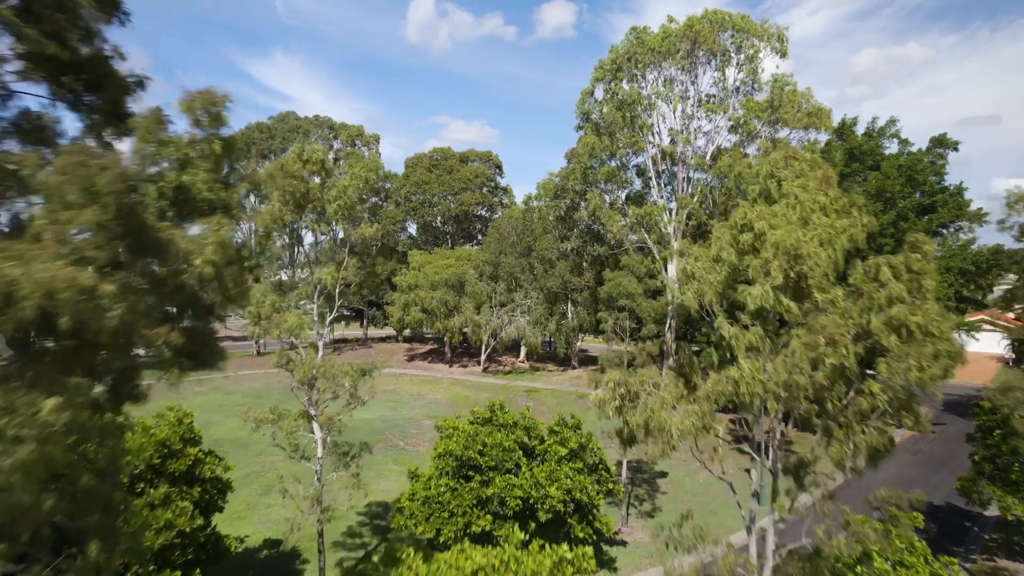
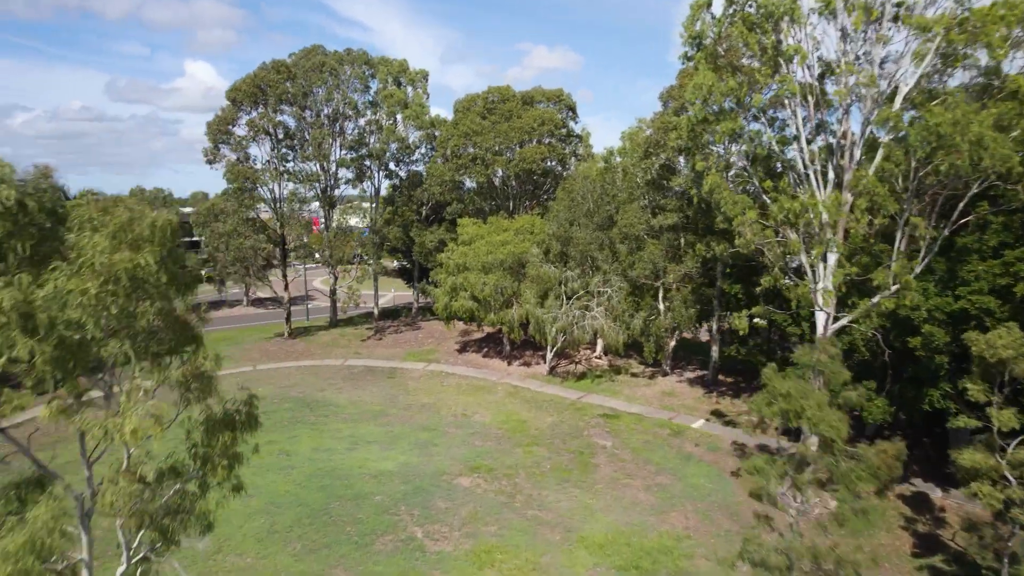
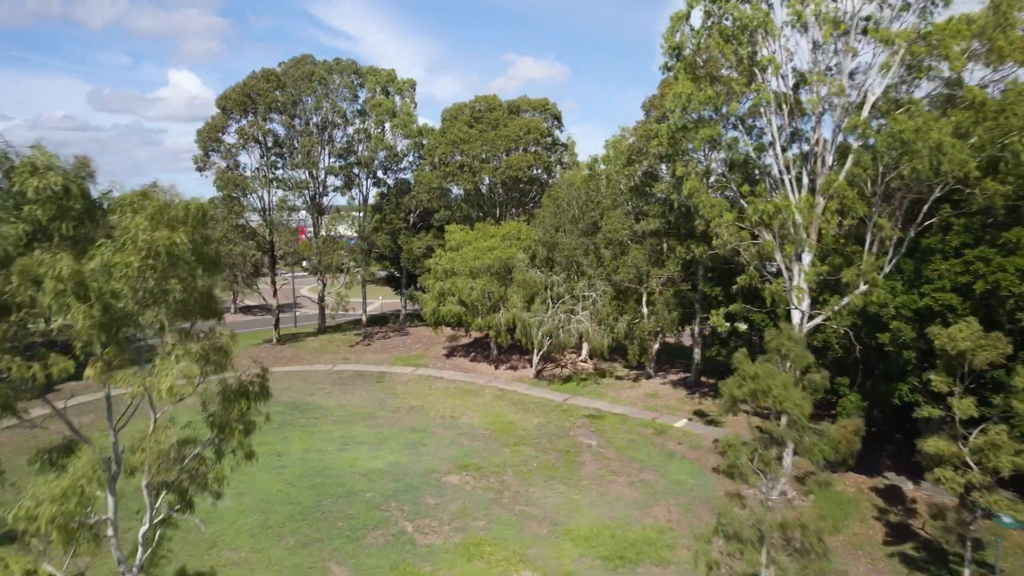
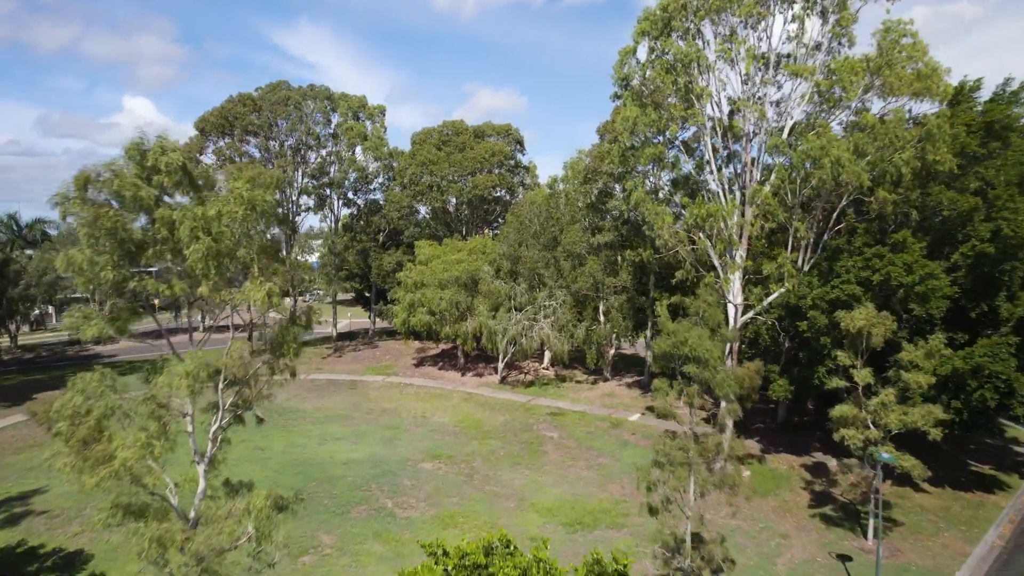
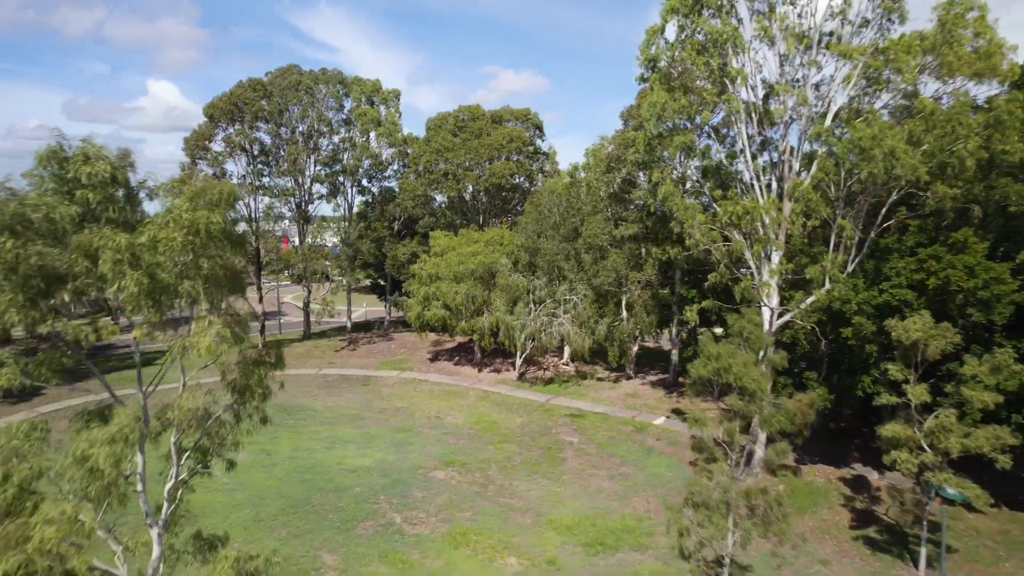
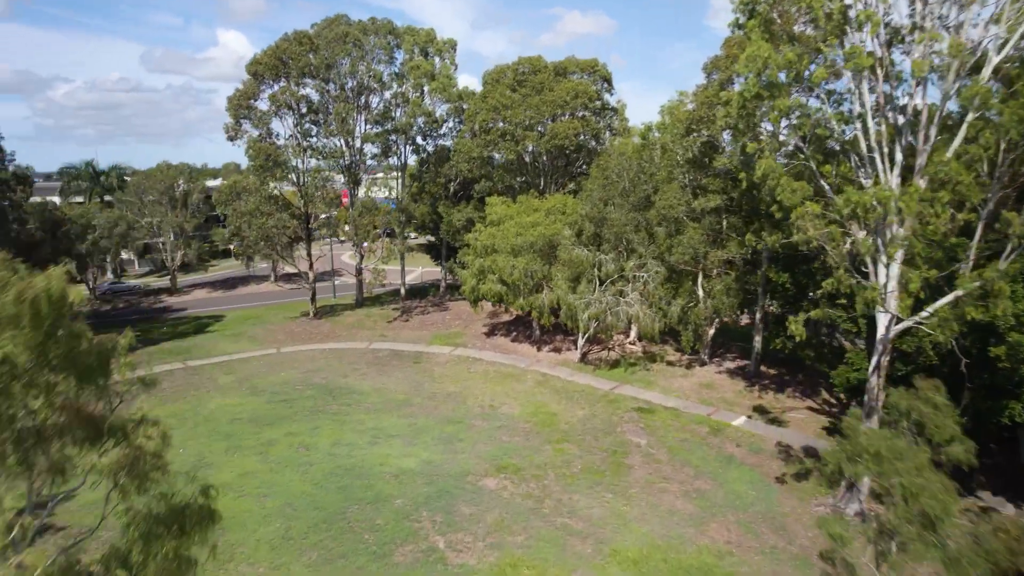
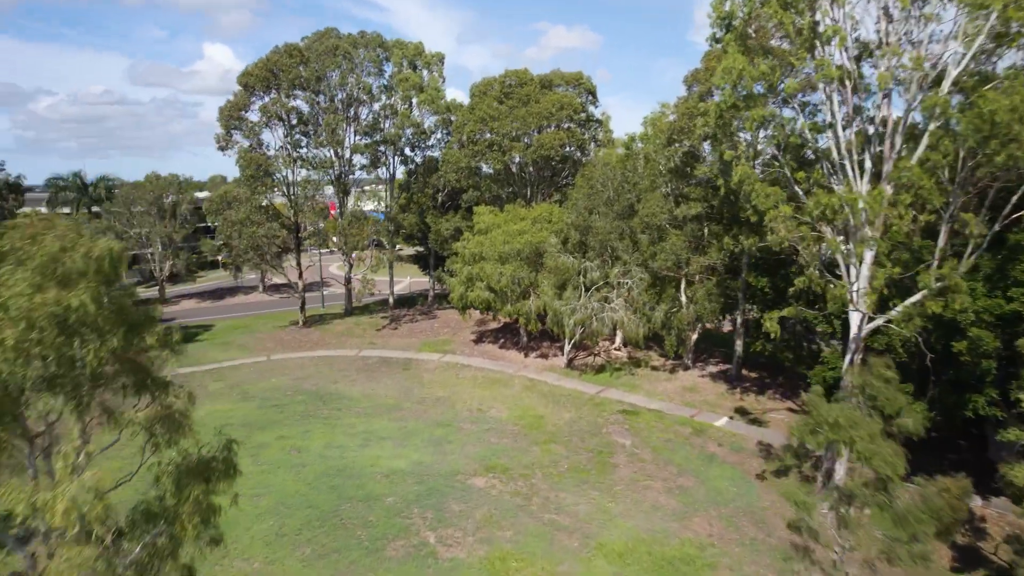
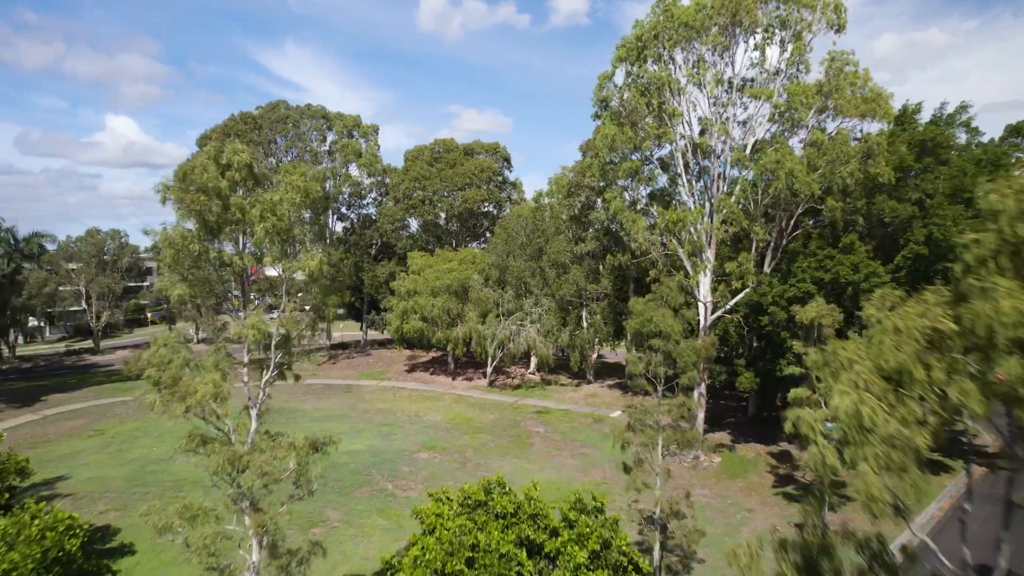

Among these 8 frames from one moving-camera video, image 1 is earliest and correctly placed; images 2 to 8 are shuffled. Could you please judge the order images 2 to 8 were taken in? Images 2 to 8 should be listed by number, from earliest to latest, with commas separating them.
8, 4, 5, 3, 2, 7, 6
